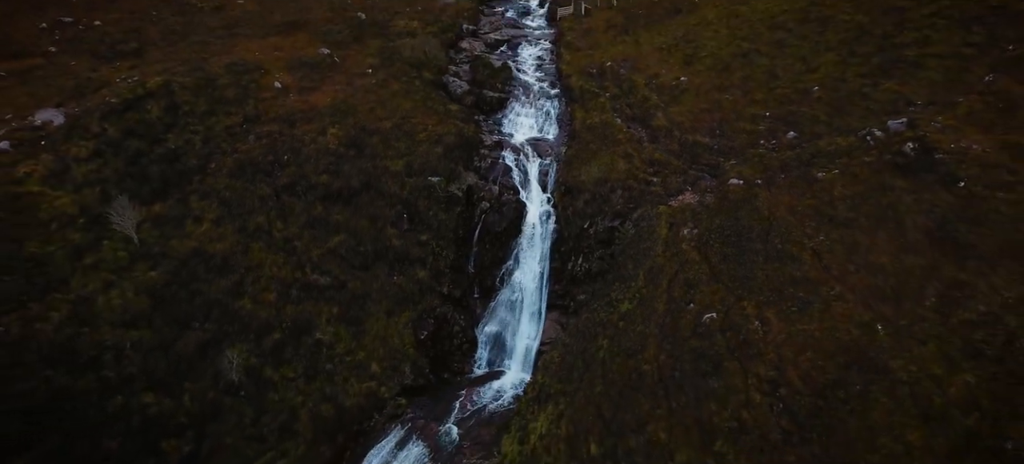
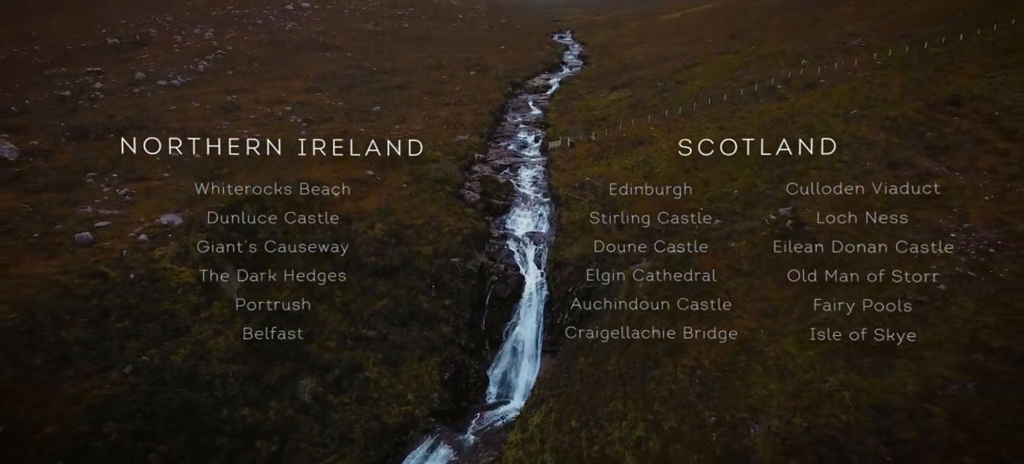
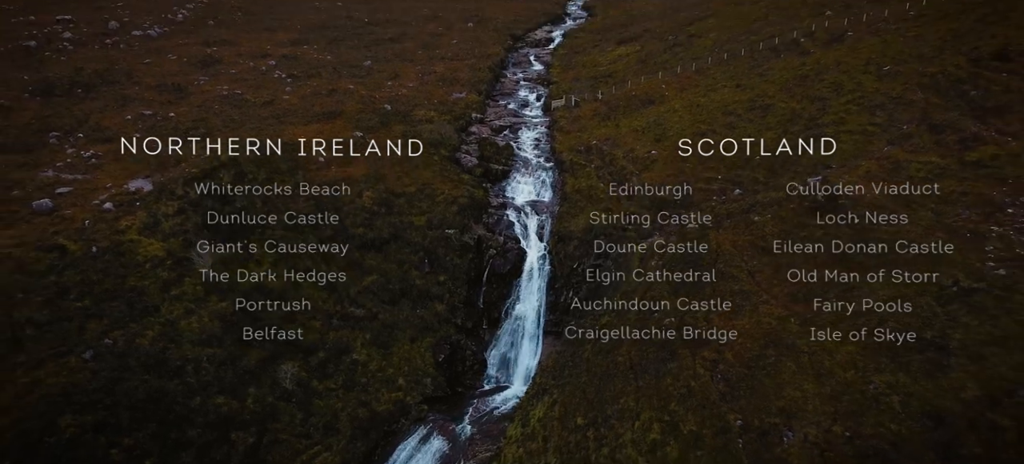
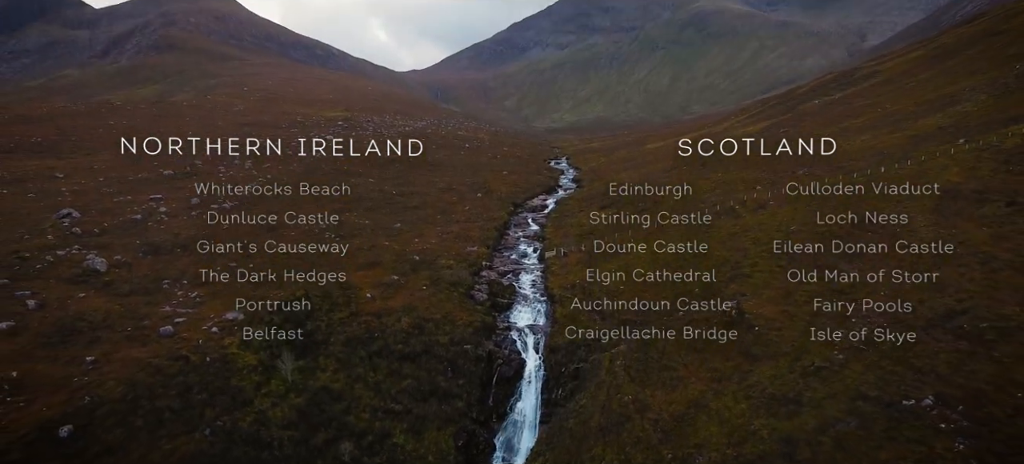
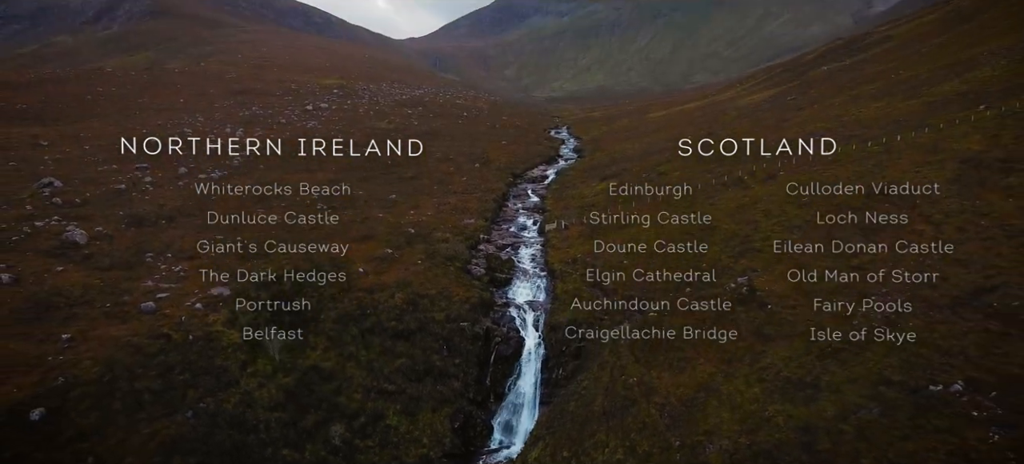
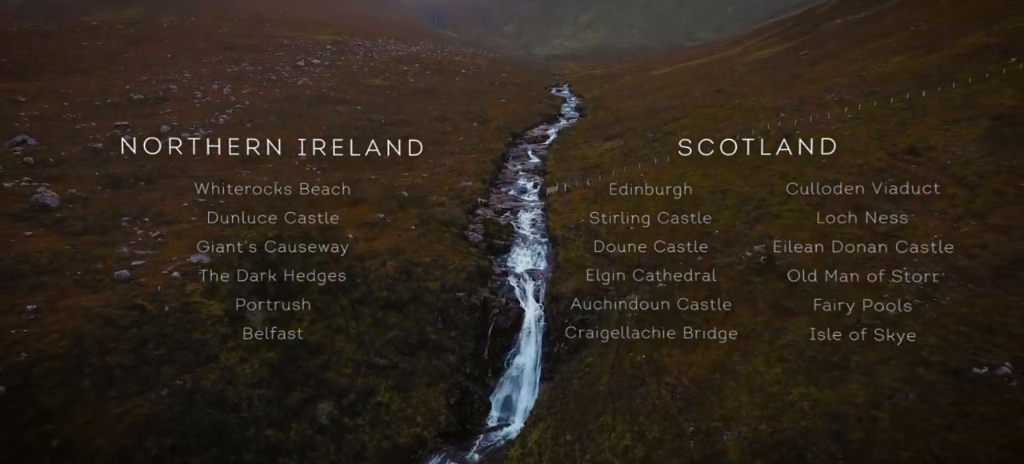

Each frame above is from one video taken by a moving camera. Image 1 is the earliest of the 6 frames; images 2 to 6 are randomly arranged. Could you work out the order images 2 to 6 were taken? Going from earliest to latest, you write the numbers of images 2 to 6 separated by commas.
3, 2, 6, 5, 4
